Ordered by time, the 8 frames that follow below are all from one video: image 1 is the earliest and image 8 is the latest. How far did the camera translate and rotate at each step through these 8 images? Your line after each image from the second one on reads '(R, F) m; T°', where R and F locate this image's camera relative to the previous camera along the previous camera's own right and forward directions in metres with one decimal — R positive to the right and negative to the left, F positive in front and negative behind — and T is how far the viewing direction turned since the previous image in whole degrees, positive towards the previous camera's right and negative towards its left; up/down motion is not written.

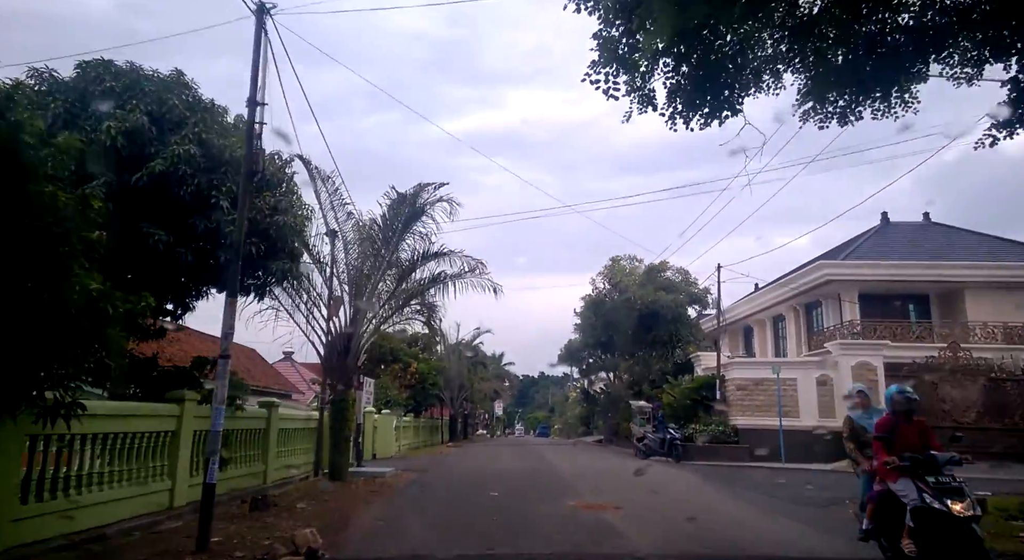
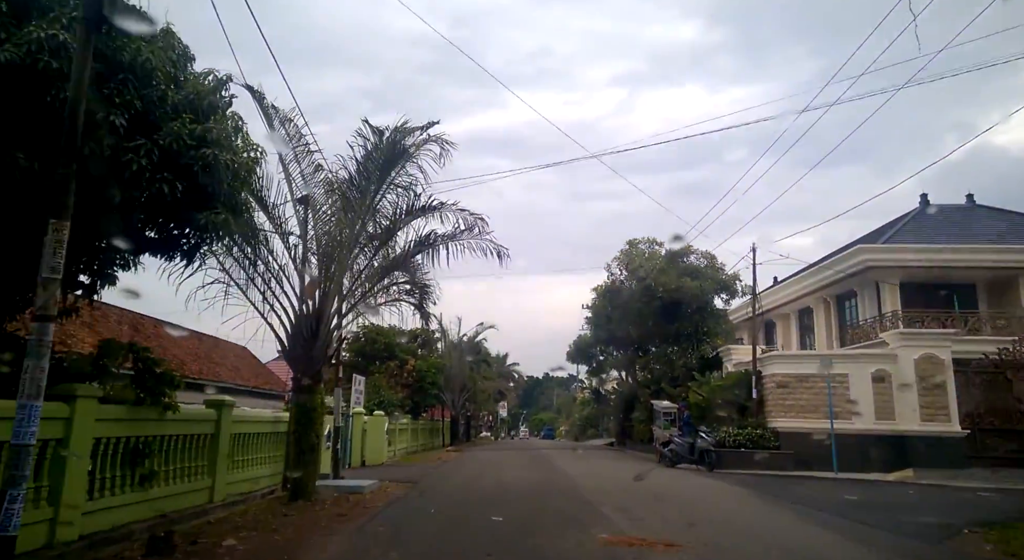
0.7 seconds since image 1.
(-0.1, +3.1) m; 0°
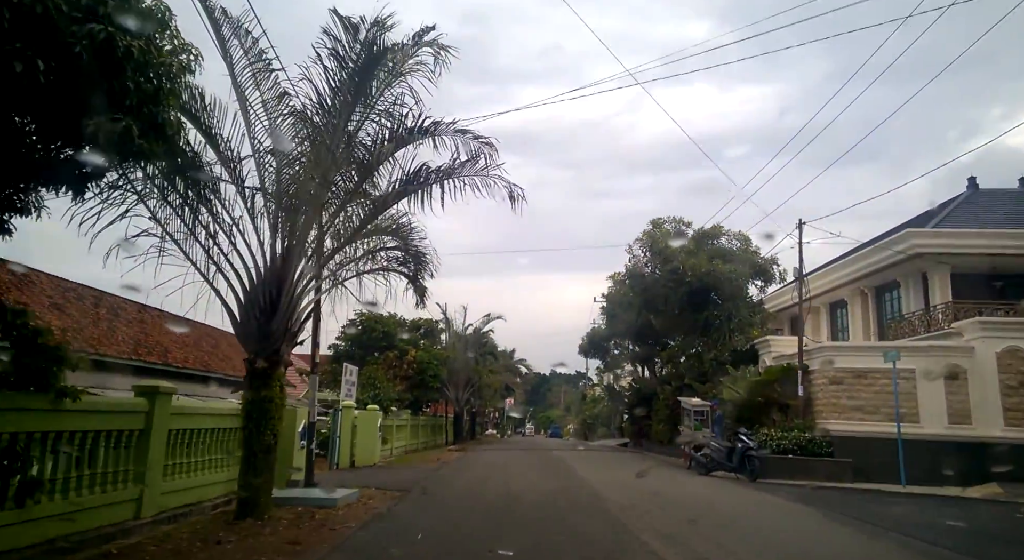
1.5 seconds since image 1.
(-0.1, +2.8) m; -1°
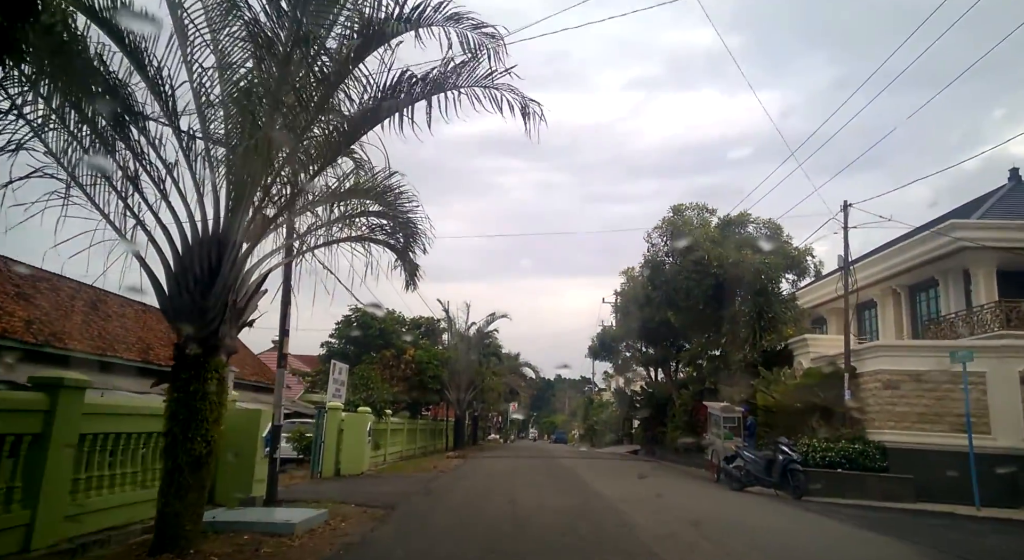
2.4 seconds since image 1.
(-0.1, +2.3) m; 0°
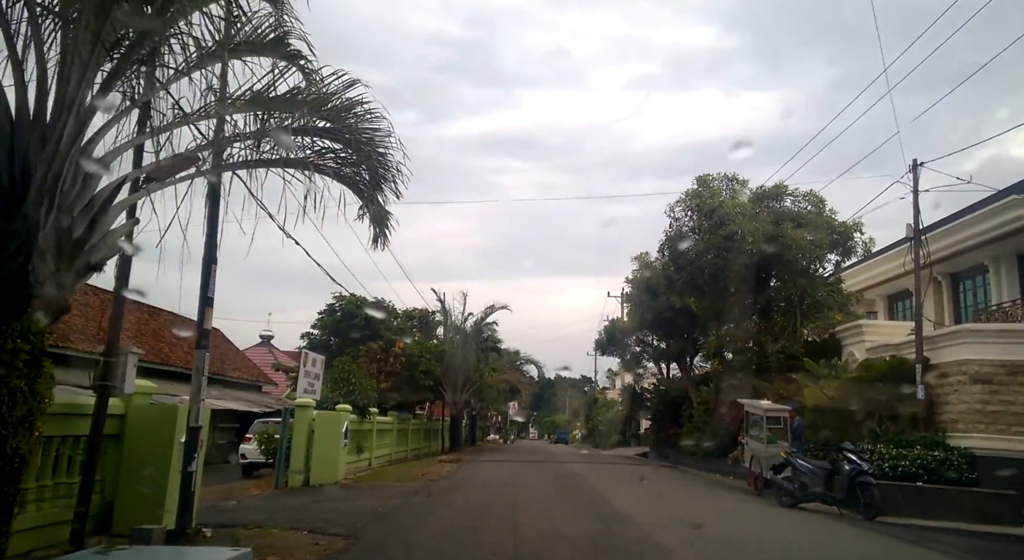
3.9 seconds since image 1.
(0.0, +2.9) m; 0°
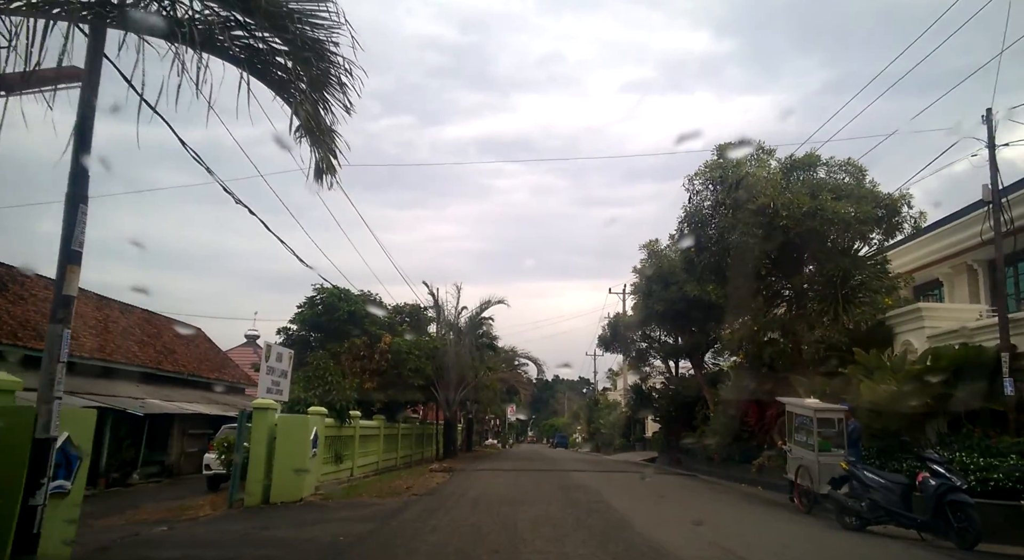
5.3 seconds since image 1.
(0.0, +2.5) m; 0°
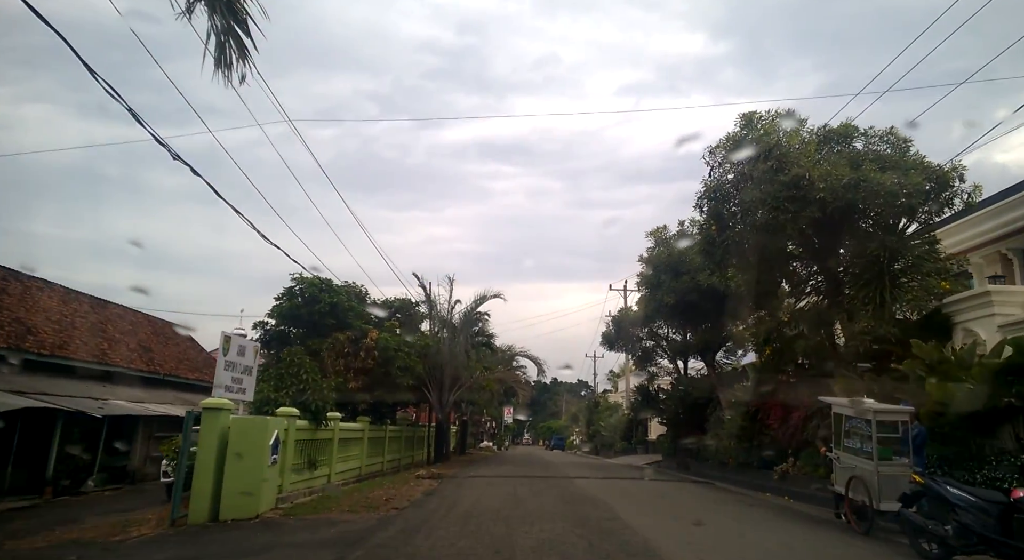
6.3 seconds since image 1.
(0.0, +2.1) m; 0°
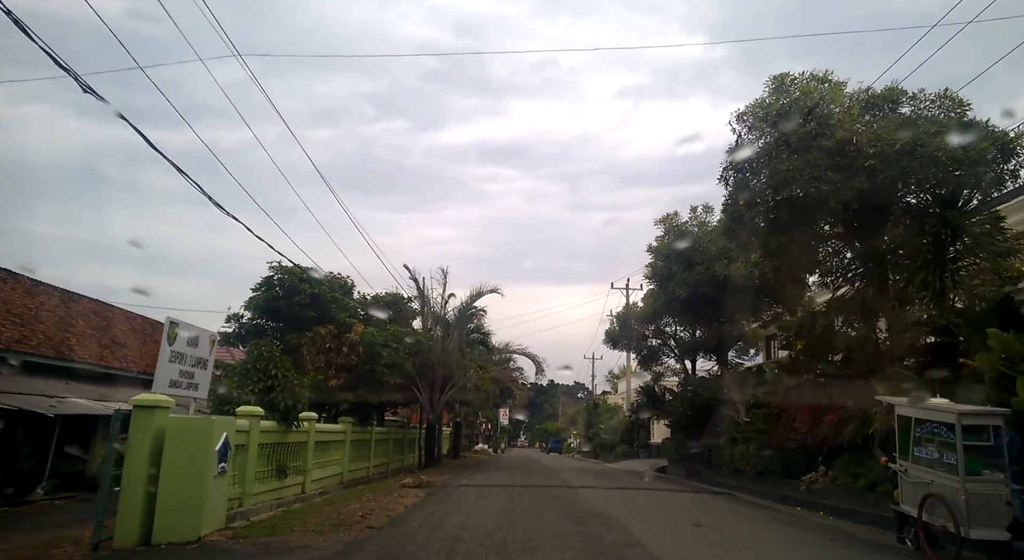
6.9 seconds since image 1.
(0.0, +2.0) m; 0°
